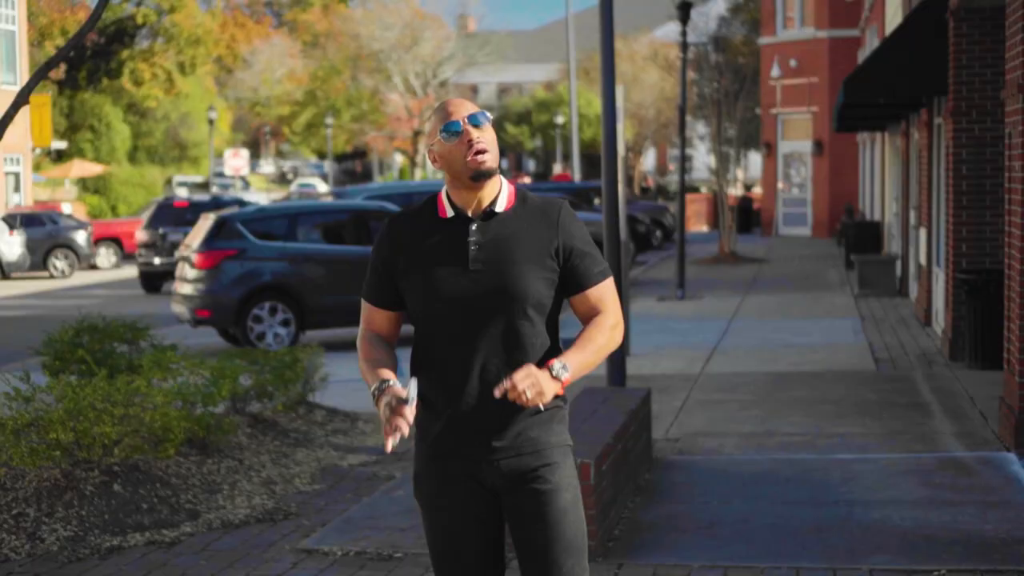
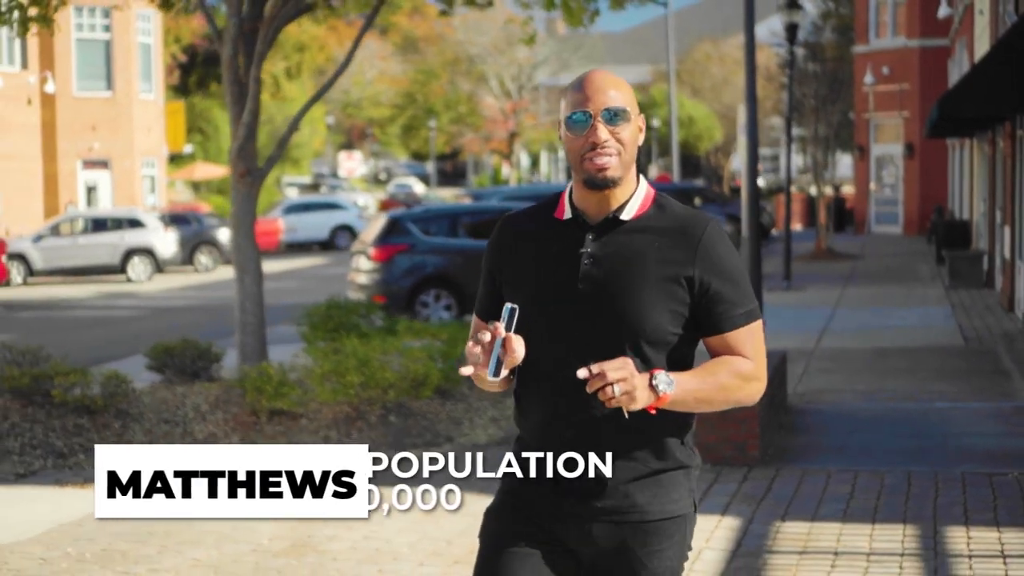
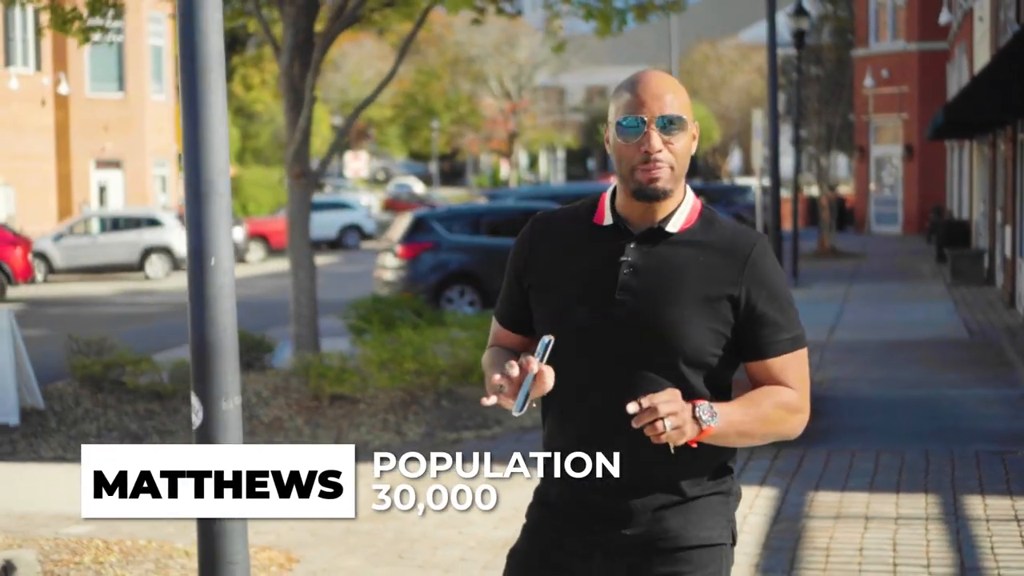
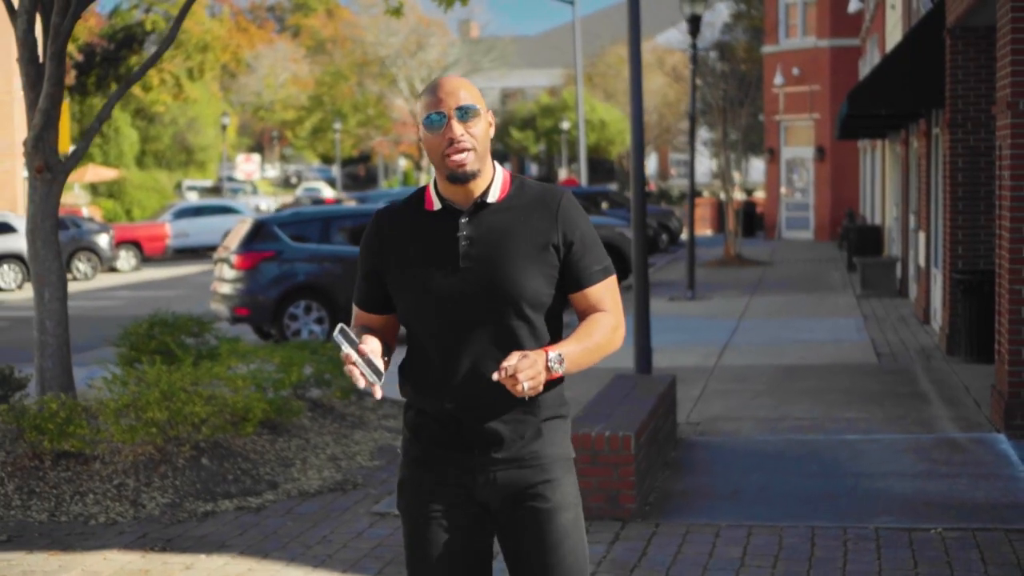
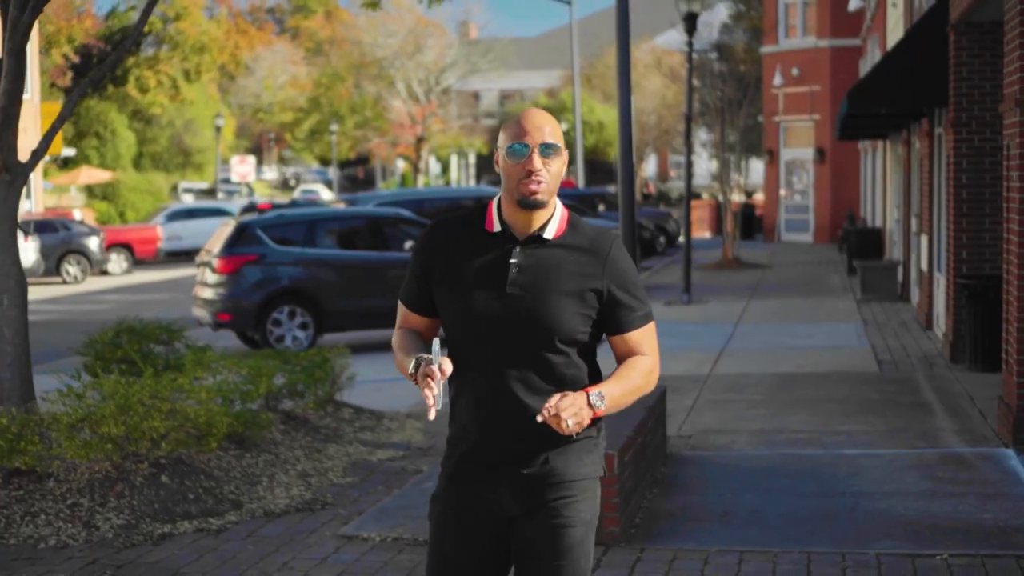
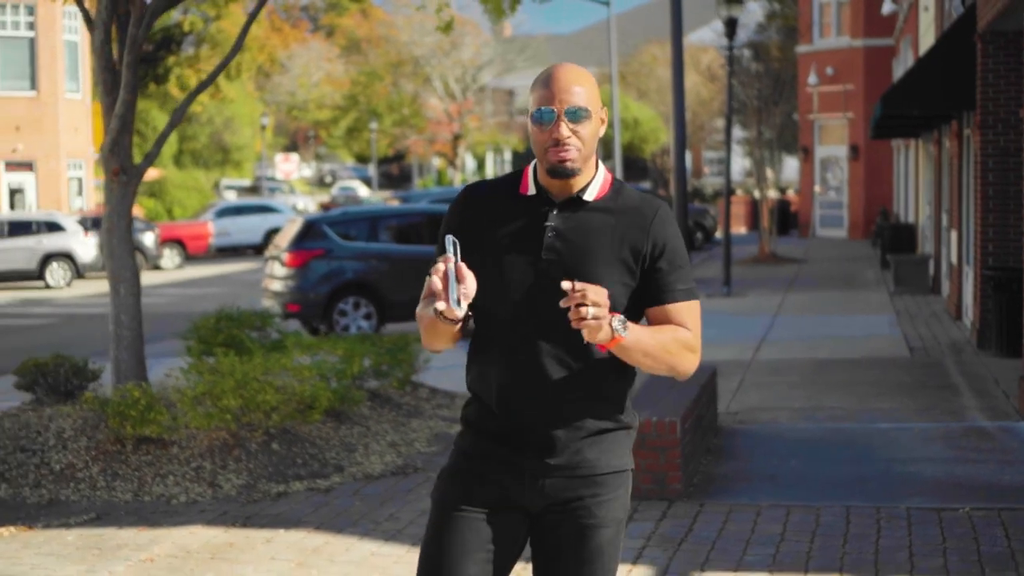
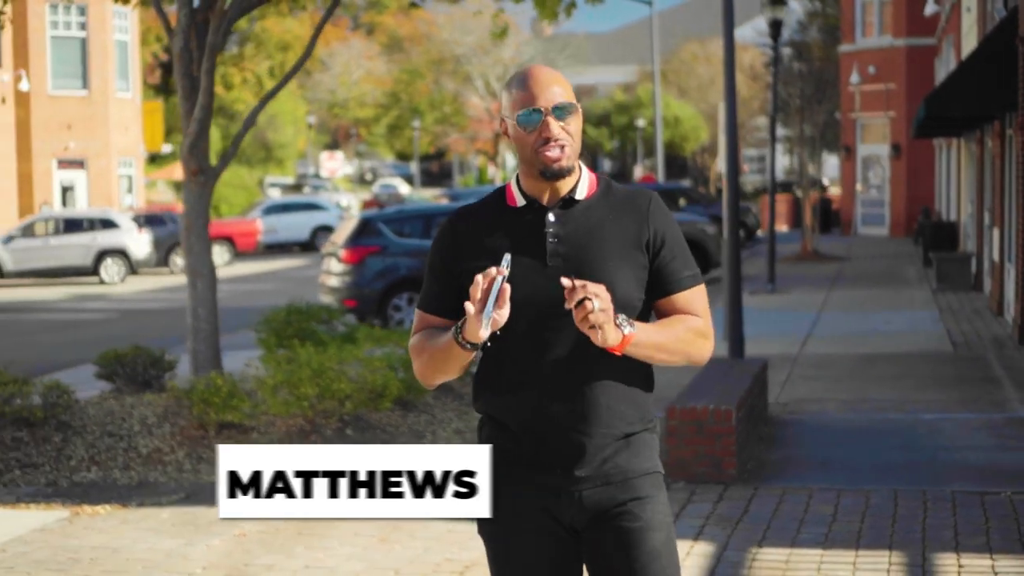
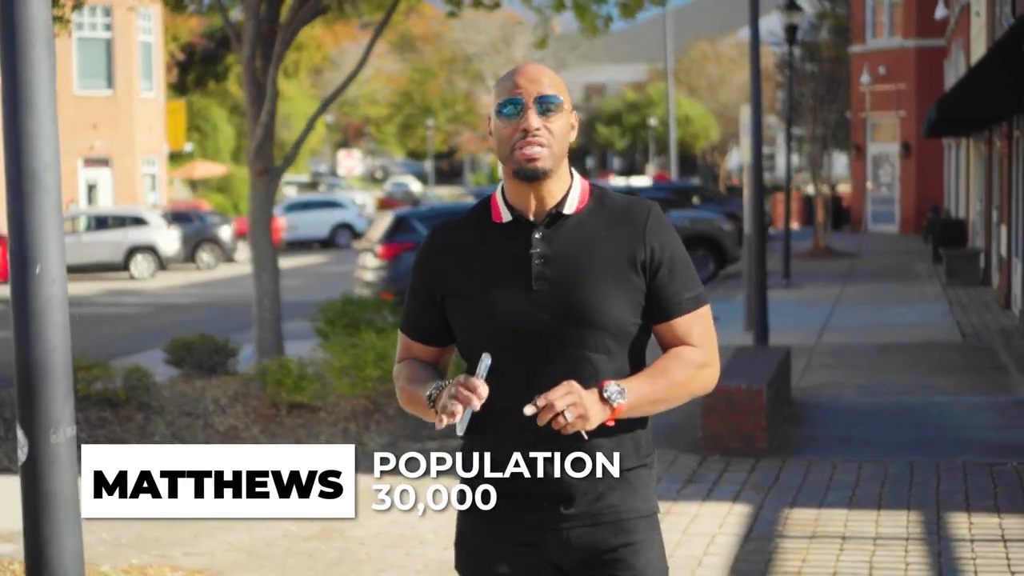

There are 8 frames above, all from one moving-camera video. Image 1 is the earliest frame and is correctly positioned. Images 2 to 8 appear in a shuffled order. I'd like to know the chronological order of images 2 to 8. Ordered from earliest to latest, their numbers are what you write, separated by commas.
5, 4, 6, 7, 2, 8, 3
